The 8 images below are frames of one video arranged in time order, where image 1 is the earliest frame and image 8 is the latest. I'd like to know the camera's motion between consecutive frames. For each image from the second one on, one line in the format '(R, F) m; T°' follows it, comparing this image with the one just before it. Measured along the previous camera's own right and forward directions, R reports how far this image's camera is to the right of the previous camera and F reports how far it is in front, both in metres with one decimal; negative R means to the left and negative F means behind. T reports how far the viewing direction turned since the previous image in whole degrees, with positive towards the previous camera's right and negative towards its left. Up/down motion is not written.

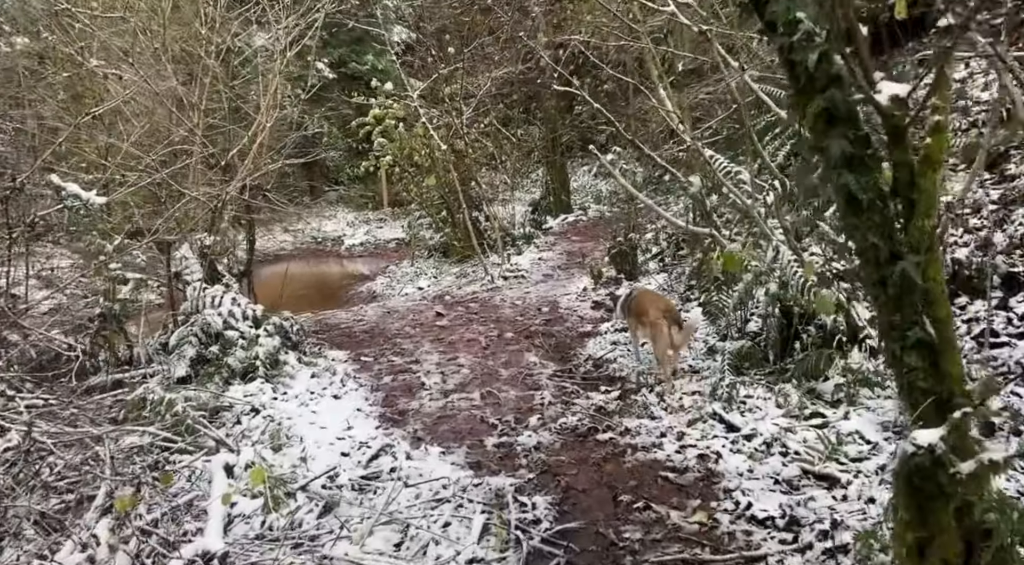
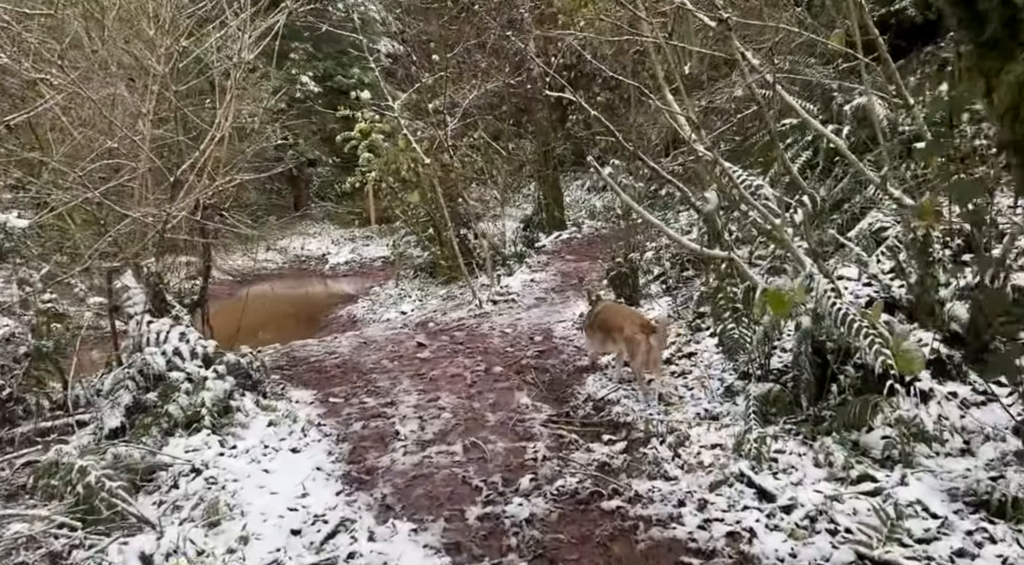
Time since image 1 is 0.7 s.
(0.0, +0.9) m; +1°
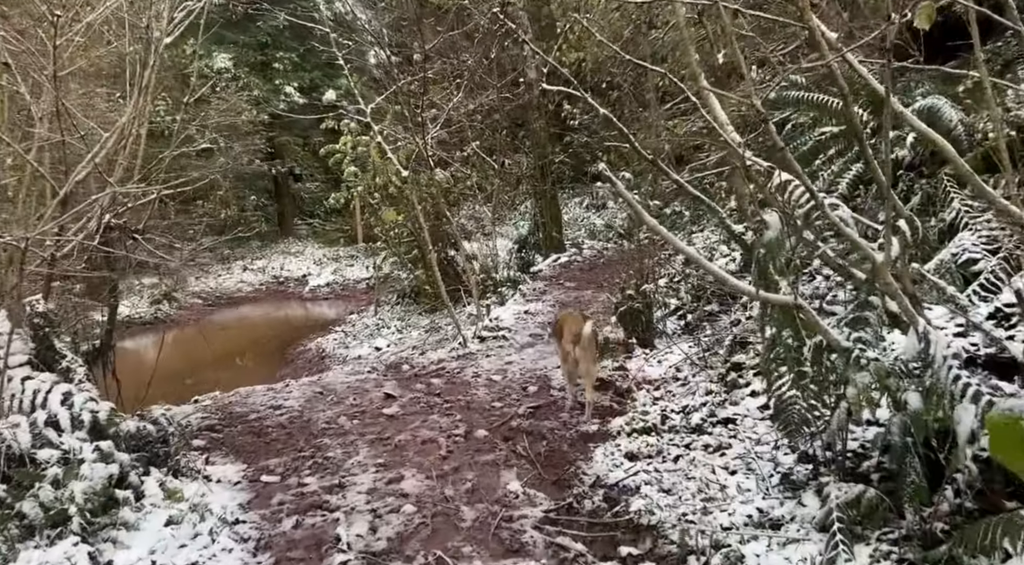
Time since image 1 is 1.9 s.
(+0.1, +1.5) m; 0°
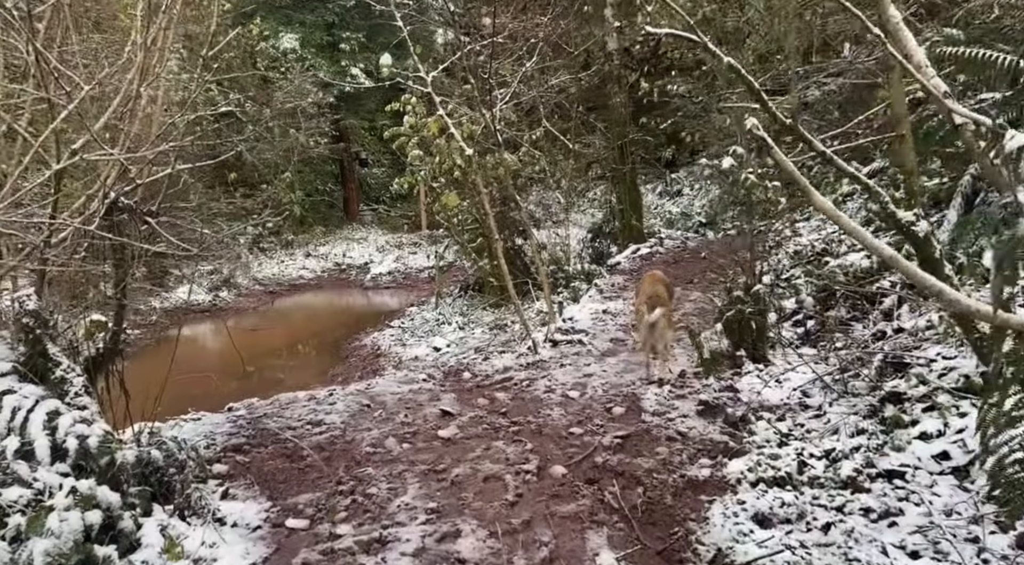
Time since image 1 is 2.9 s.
(-0.1, +1.2) m; -5°
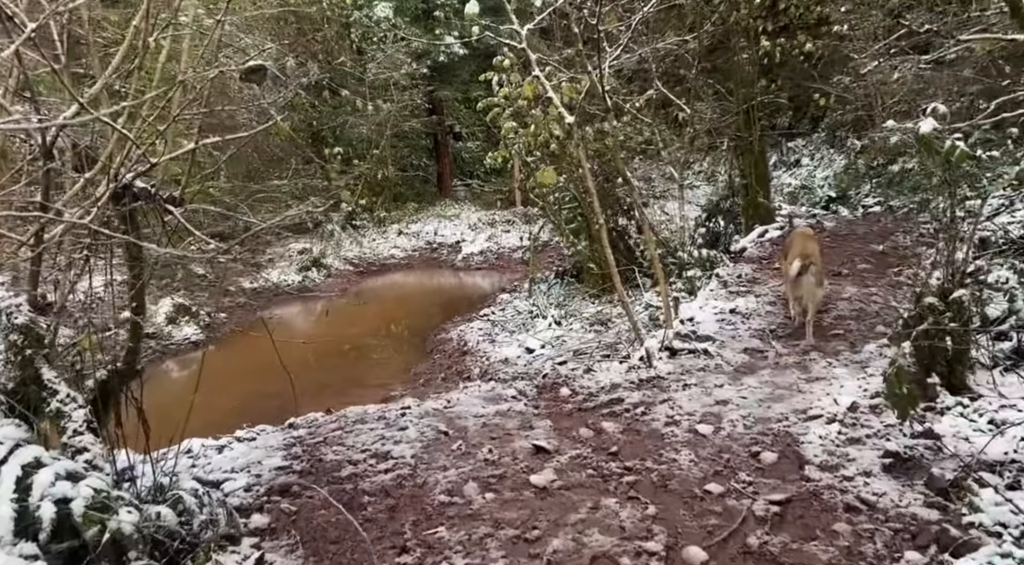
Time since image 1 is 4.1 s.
(-0.1, +1.3) m; -7°
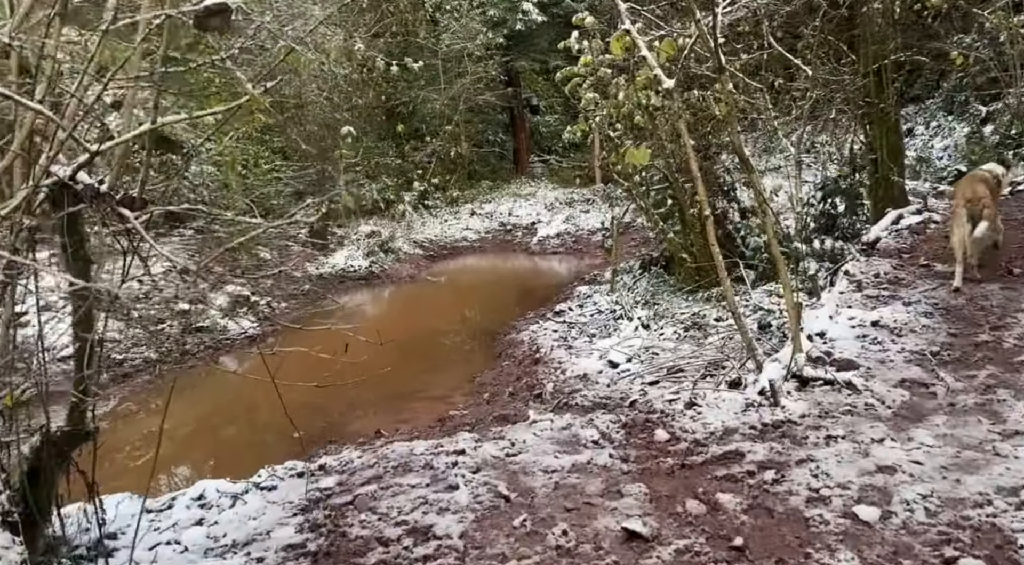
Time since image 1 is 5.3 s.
(0.0, +1.3) m; -6°
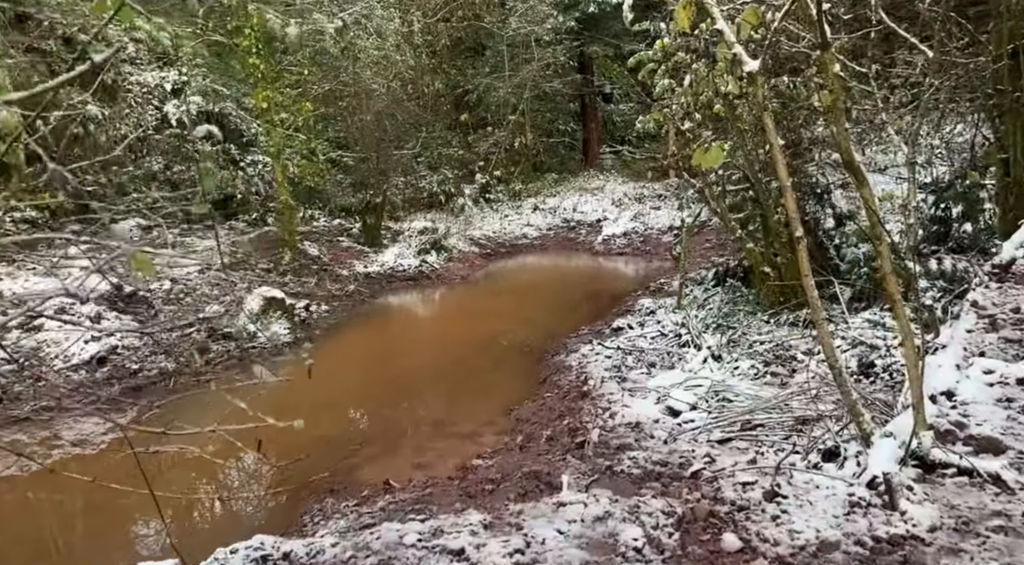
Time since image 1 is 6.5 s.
(+0.2, +1.2) m; -5°
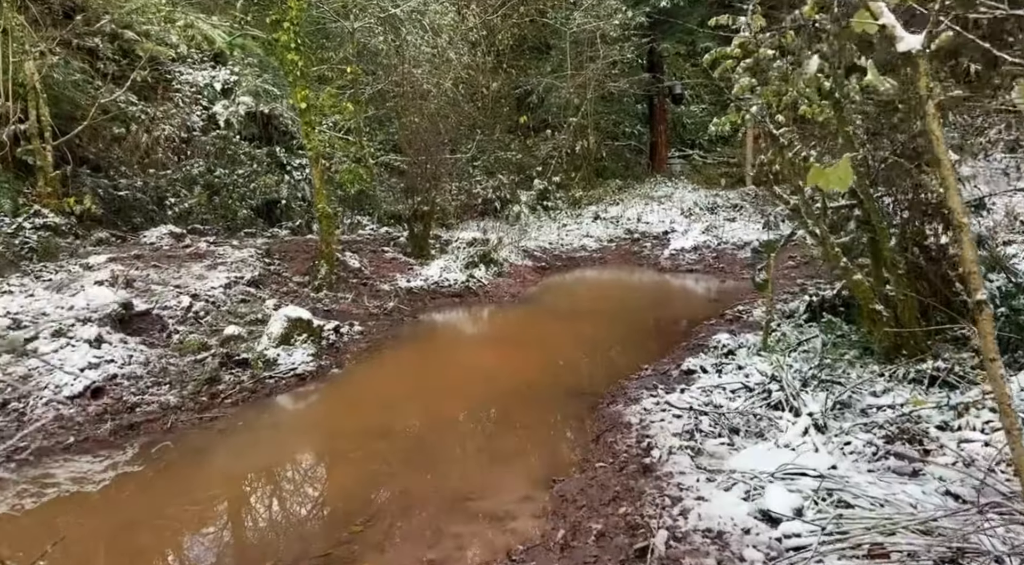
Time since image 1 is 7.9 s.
(+0.1, +1.3) m; -5°
